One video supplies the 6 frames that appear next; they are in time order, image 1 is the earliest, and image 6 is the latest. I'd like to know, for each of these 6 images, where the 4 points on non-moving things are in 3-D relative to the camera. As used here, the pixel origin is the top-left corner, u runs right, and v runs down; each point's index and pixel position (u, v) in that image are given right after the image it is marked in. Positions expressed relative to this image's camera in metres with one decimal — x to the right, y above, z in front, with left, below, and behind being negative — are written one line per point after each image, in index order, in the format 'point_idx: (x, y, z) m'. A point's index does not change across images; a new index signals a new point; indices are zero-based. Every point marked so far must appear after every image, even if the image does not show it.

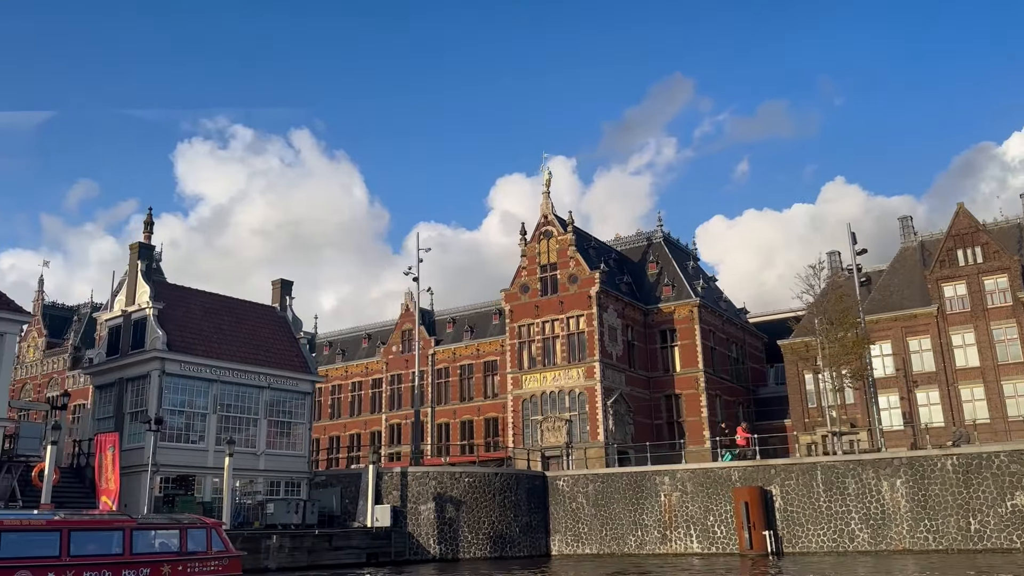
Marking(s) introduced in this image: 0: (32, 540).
0: (-10.0, -5.3, +18.9) m
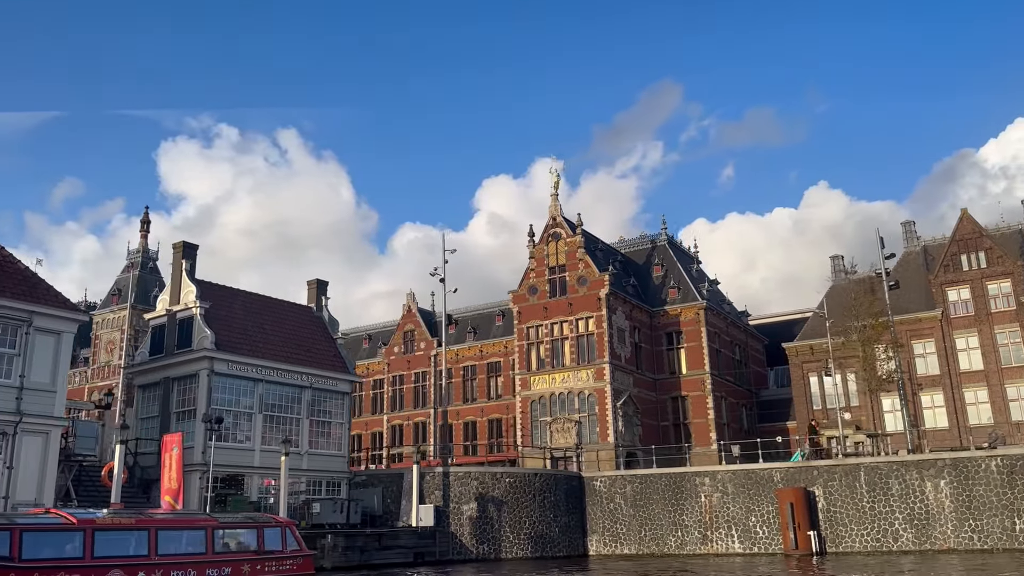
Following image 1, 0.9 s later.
0: (-8.1, -5.3, +18.9) m
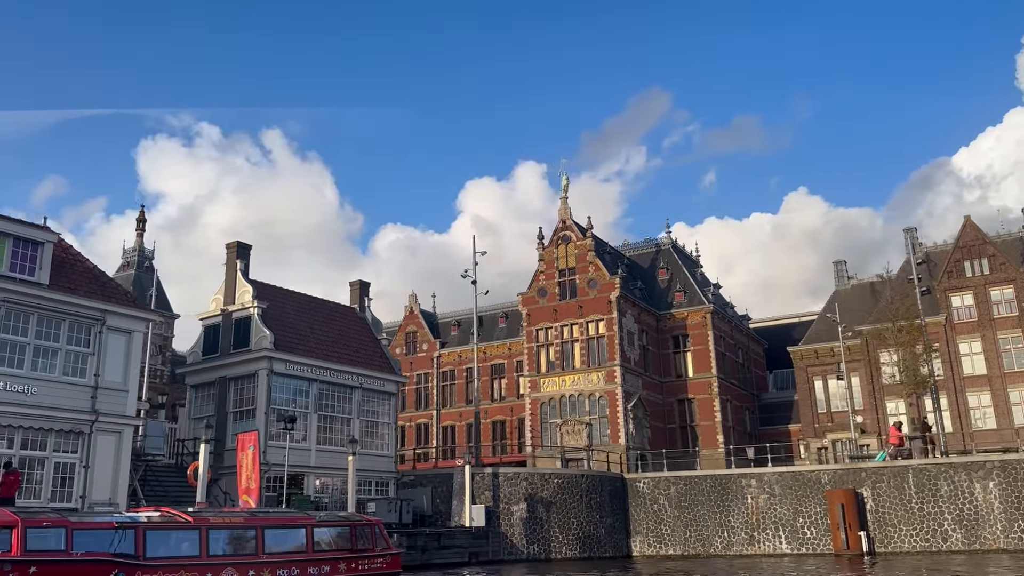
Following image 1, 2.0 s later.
0: (-5.8, -5.3, +18.9) m
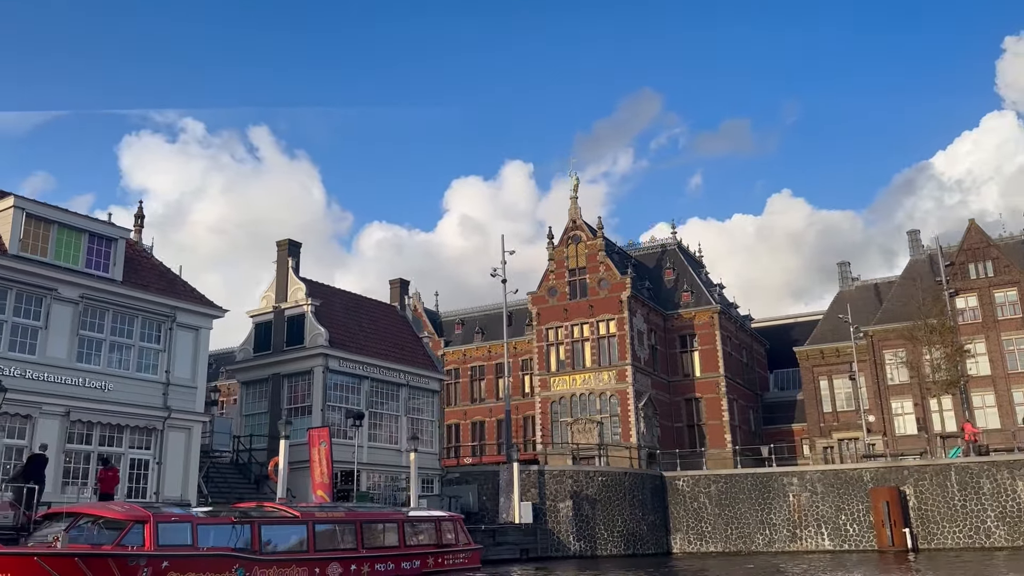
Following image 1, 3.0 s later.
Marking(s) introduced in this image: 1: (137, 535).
0: (-3.7, -5.2, +19.1) m
1: (-6.3, -4.2, +15.2) m
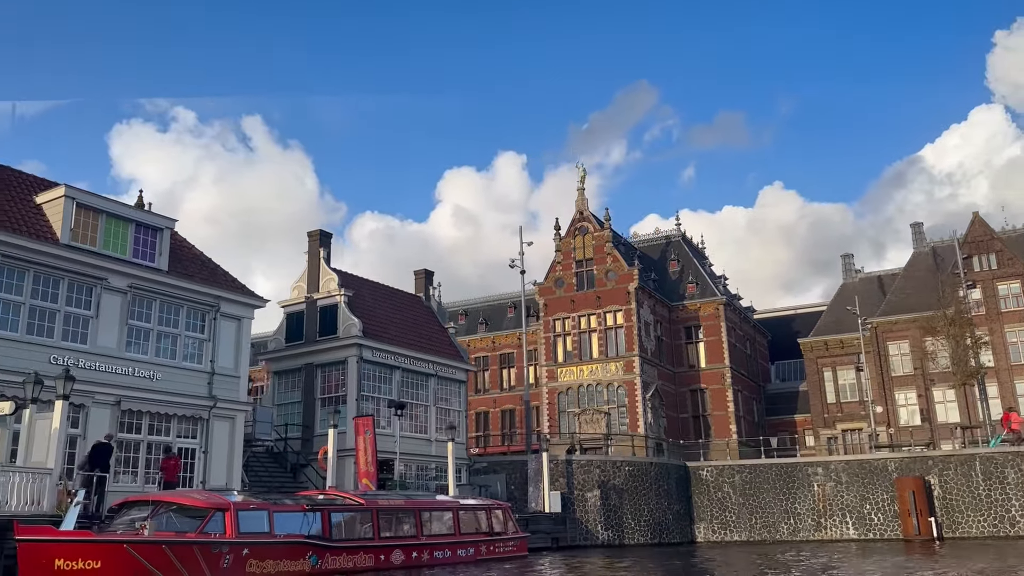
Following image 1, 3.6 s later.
0: (-2.4, -5.0, +19.3) m
1: (-5.0, -4.0, +15.4) m
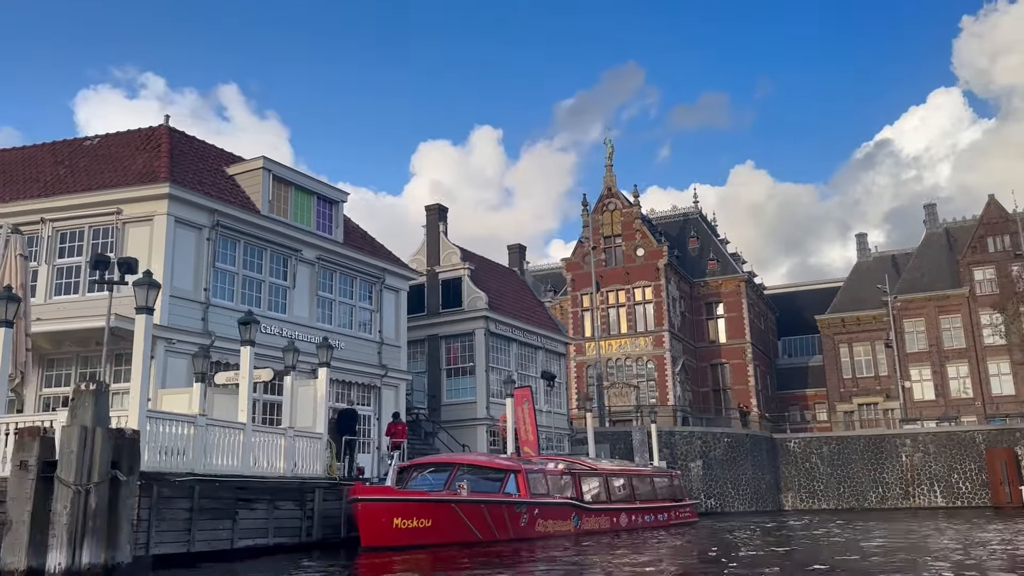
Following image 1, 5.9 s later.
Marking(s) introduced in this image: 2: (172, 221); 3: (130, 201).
0: (+2.4, -4.4, +20.1) m
1: (0.0, -3.6, +16.1) m
2: (-7.5, +1.5, +19.6) m
3: (-8.4, +1.9, +19.7) m
